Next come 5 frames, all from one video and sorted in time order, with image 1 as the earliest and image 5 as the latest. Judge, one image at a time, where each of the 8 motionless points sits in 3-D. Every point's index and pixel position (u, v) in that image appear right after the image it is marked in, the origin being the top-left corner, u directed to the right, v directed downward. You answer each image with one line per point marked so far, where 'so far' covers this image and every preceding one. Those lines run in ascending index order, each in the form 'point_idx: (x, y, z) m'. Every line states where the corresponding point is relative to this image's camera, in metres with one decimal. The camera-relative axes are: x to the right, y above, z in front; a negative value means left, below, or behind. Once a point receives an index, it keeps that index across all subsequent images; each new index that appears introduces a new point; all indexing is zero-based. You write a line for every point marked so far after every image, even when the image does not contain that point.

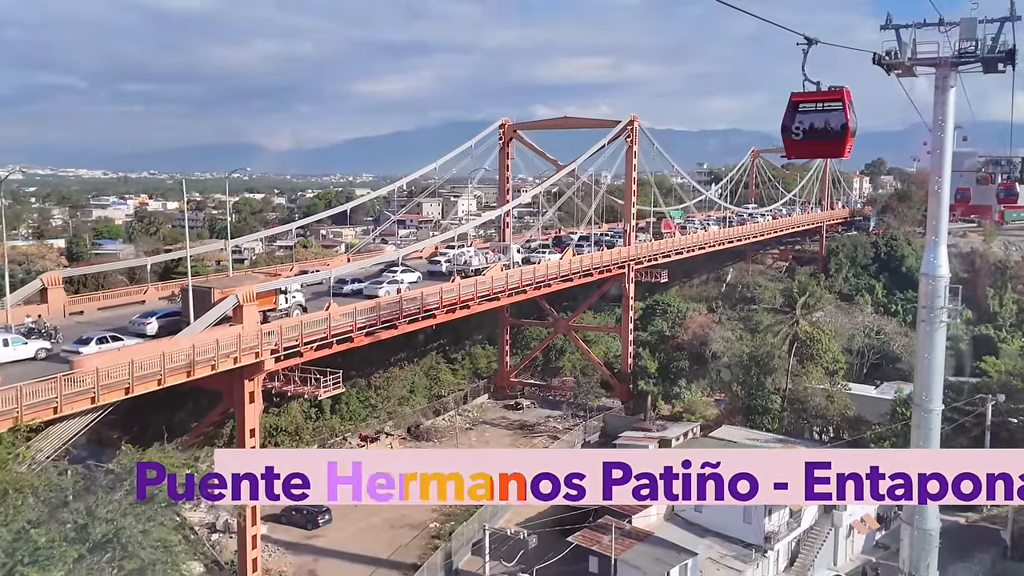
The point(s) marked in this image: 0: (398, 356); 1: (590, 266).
0: (-2.5, -1.5, +17.7) m
1: (+1.7, +0.5, +17.3) m
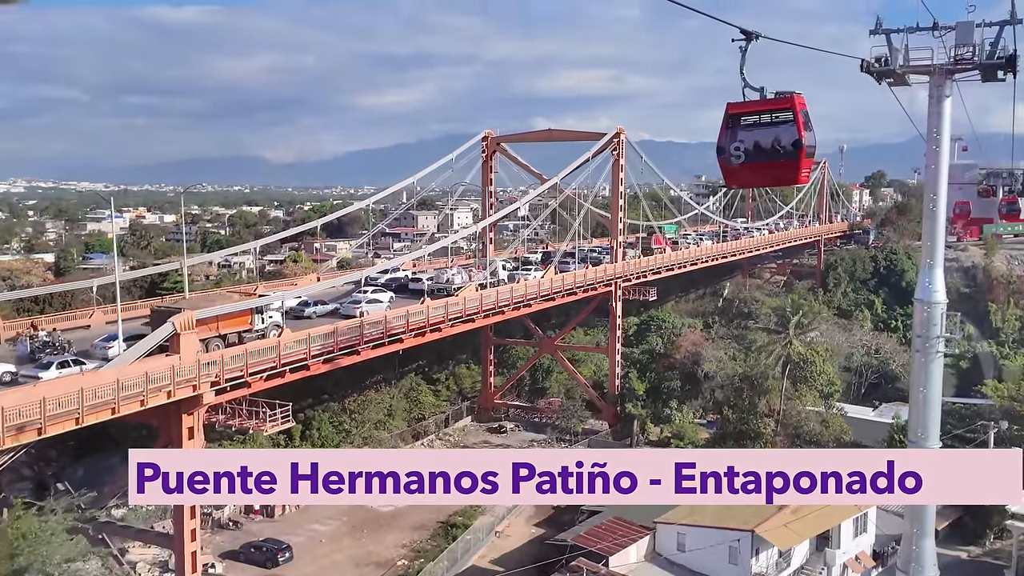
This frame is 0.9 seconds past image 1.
0: (-2.9, -1.9, +17.0) m
1: (+1.3, +0.1, +16.6) m
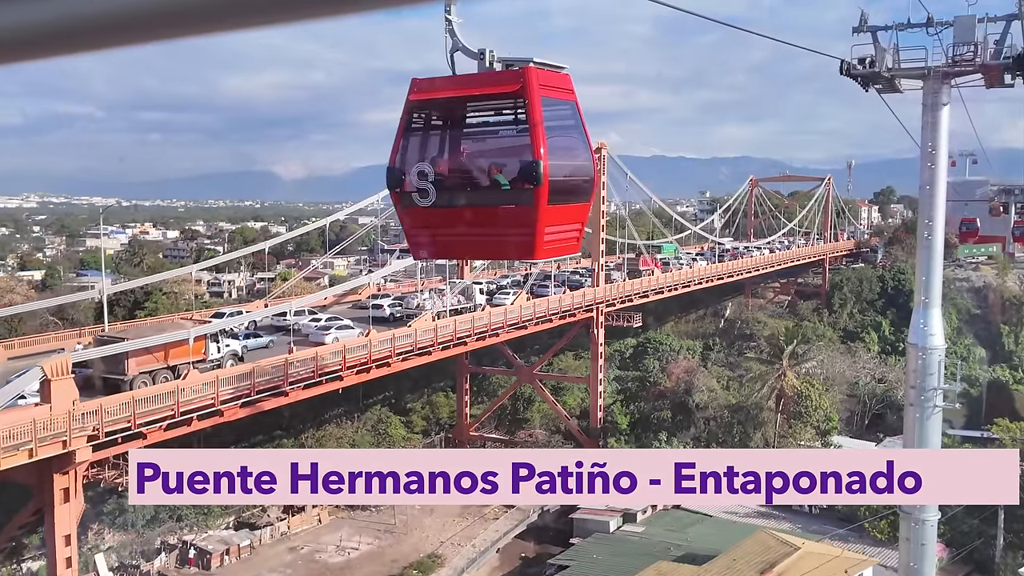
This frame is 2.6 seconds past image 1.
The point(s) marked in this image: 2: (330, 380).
0: (-3.4, -2.4, +15.9) m
1: (+0.7, -0.4, +15.4) m
2: (-2.3, -1.2, +10.3) m
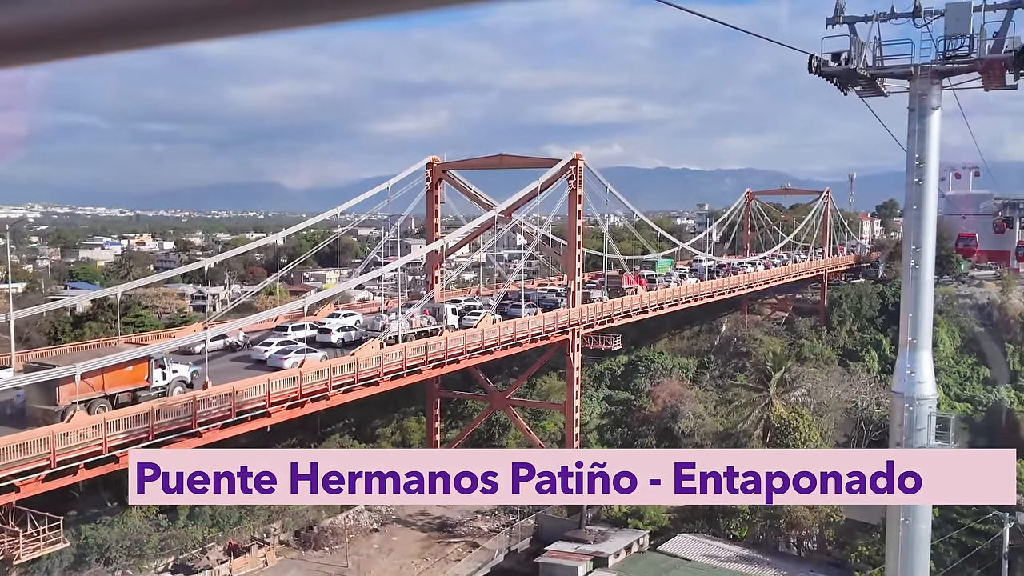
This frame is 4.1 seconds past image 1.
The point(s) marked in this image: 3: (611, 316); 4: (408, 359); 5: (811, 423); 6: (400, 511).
0: (-4.0, -2.8, +14.8) m
1: (+0.2, -0.8, +14.4) m
2: (-2.9, -1.5, +9.3) m
3: (+2.1, -0.6, +17.2) m
4: (-1.4, -1.0, +11.7) m
5: (+5.6, -2.5, +15.3) m
6: (-2.1, -4.2, +15.3) m
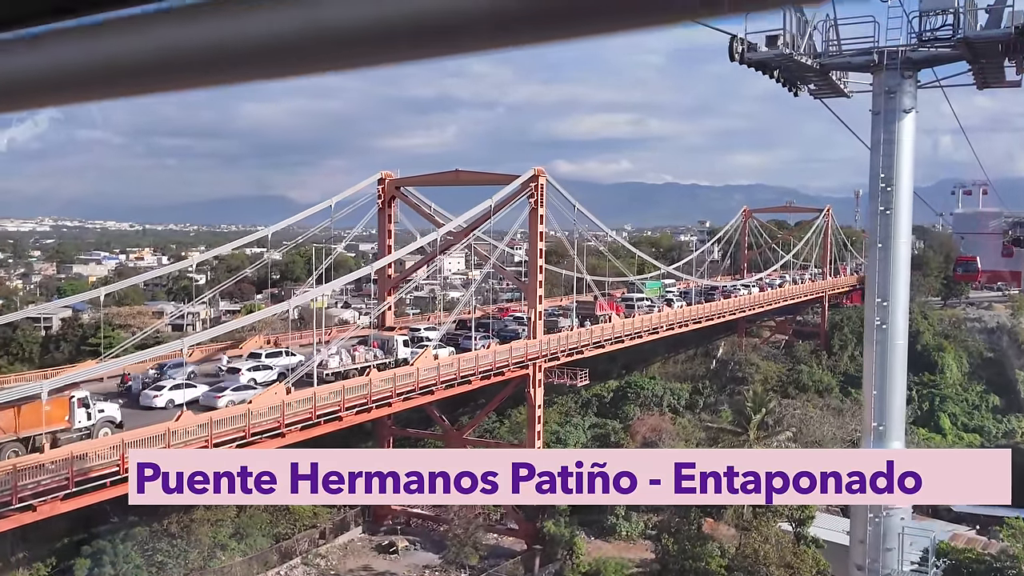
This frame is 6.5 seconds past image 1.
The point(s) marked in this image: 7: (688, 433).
0: (-4.8, -3.3, +13.4) m
1: (-0.6, -1.3, +13.0) m
2: (-3.7, -1.8, +7.8) m
3: (+1.3, -1.1, +15.8) m
4: (-2.3, -1.4, +10.2) m
5: (+4.9, -3.0, +13.7) m
6: (-2.9, -4.7, +13.9) m
7: (+3.9, -3.2, +17.9) m
